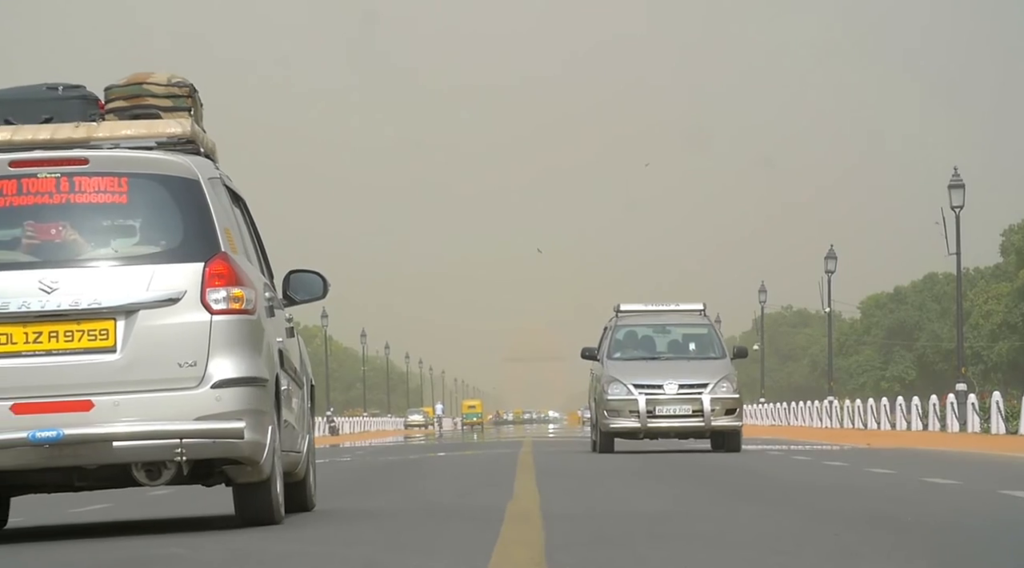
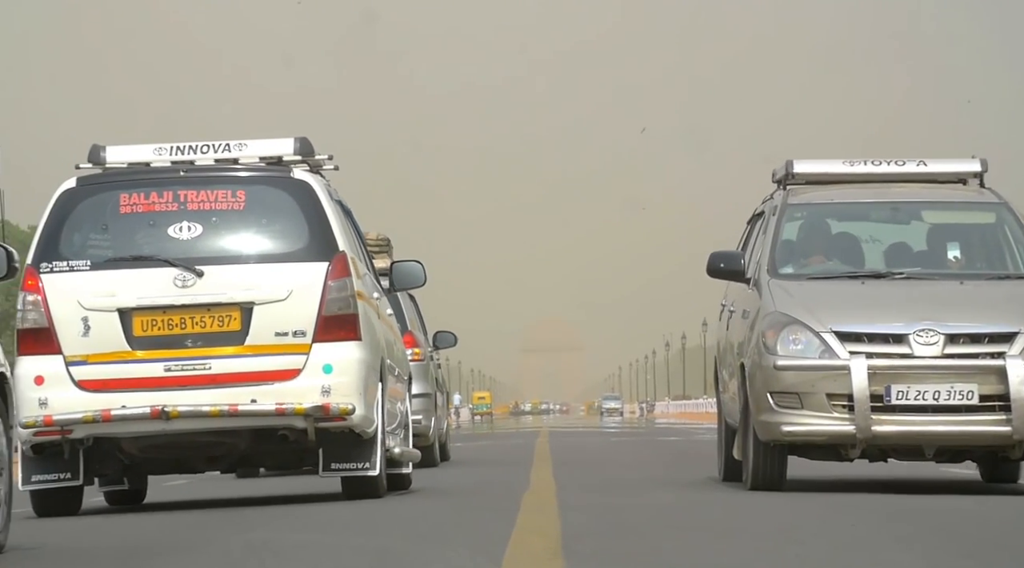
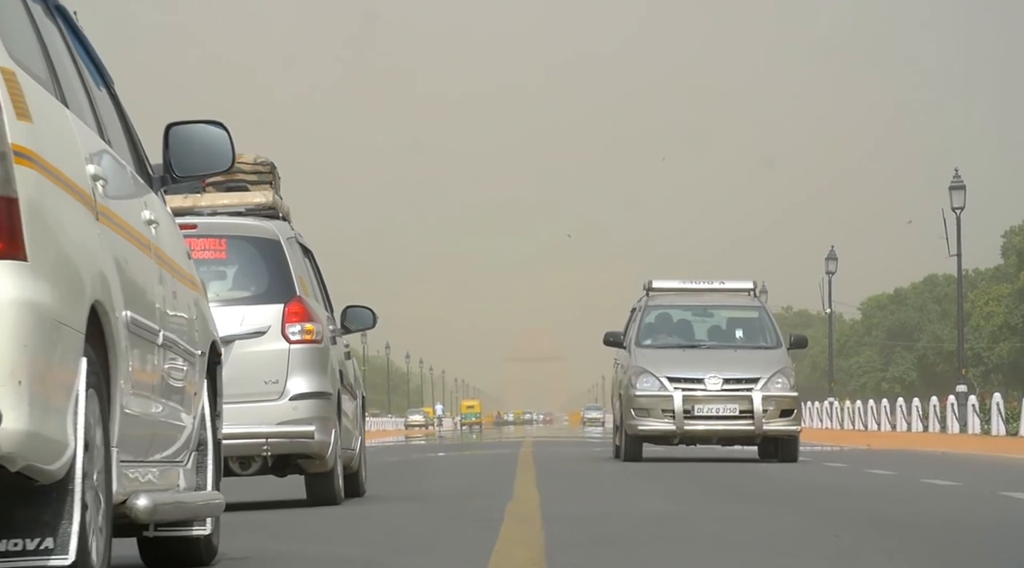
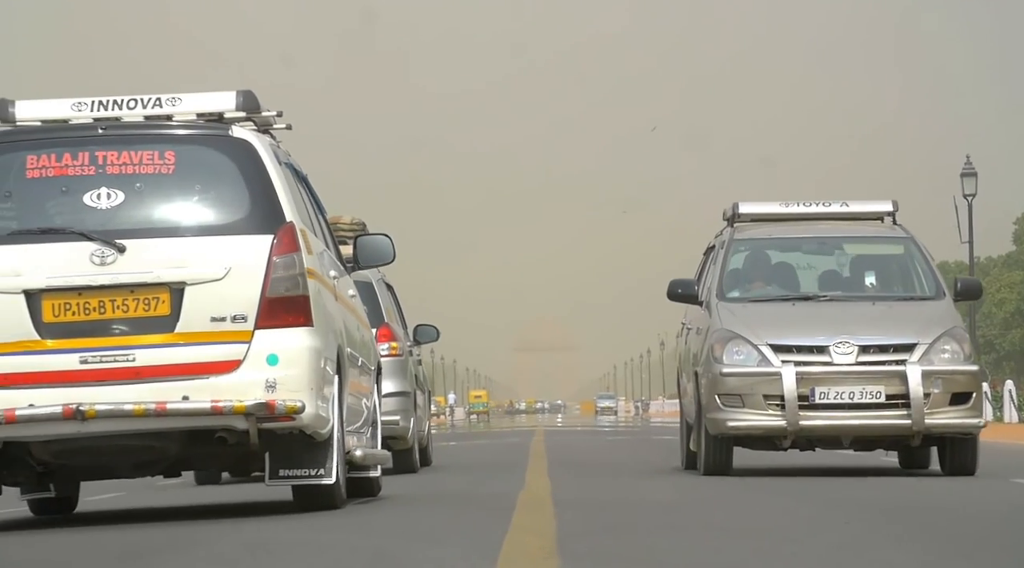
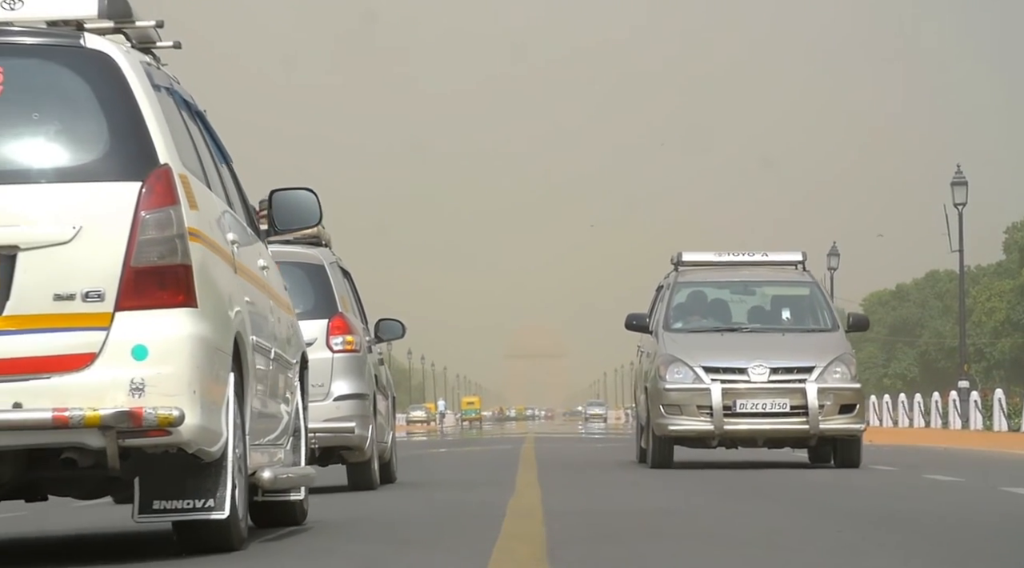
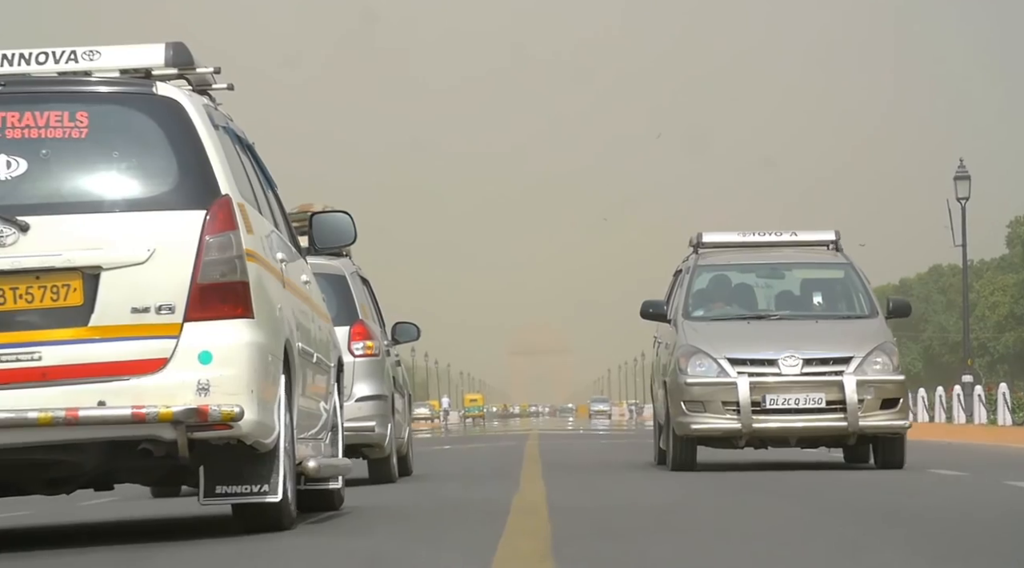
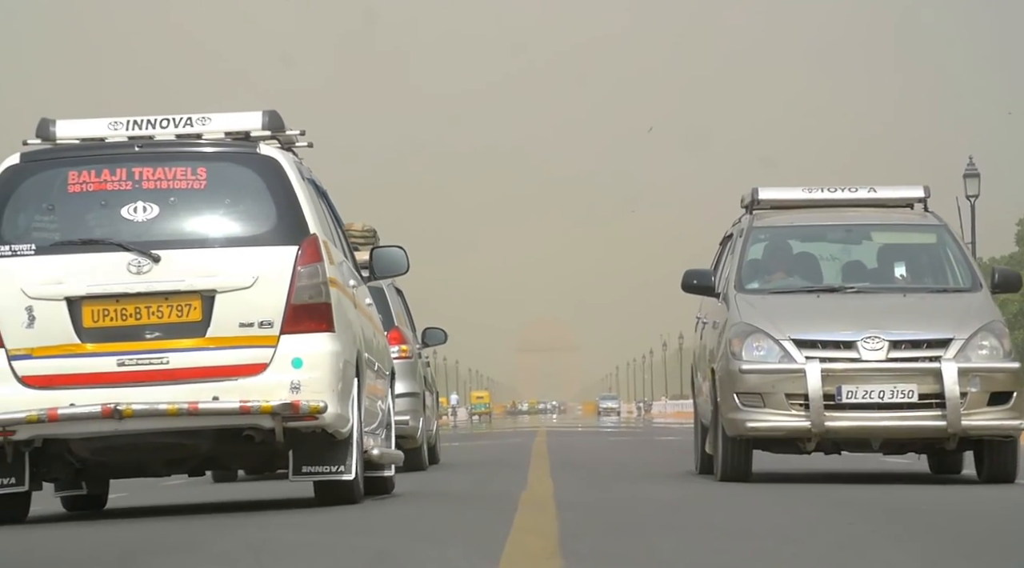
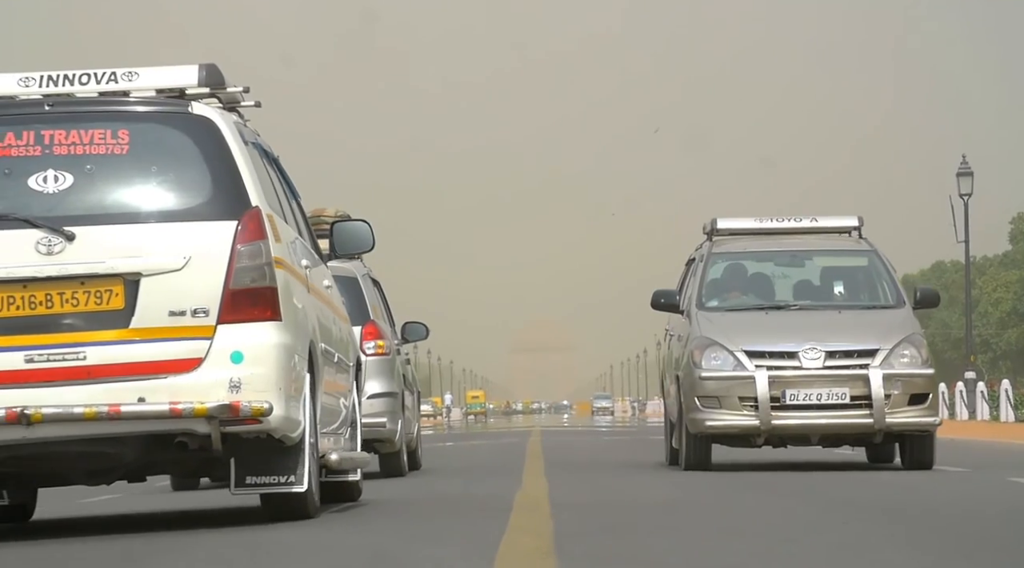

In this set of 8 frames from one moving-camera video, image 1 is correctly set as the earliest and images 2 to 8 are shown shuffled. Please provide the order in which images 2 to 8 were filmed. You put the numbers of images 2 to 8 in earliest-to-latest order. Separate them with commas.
3, 5, 6, 8, 4, 7, 2
